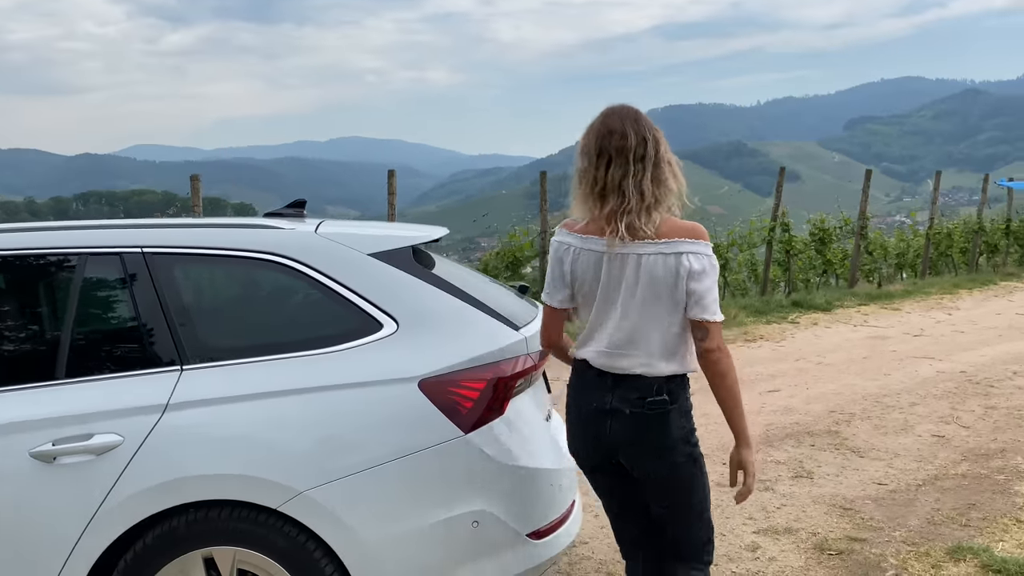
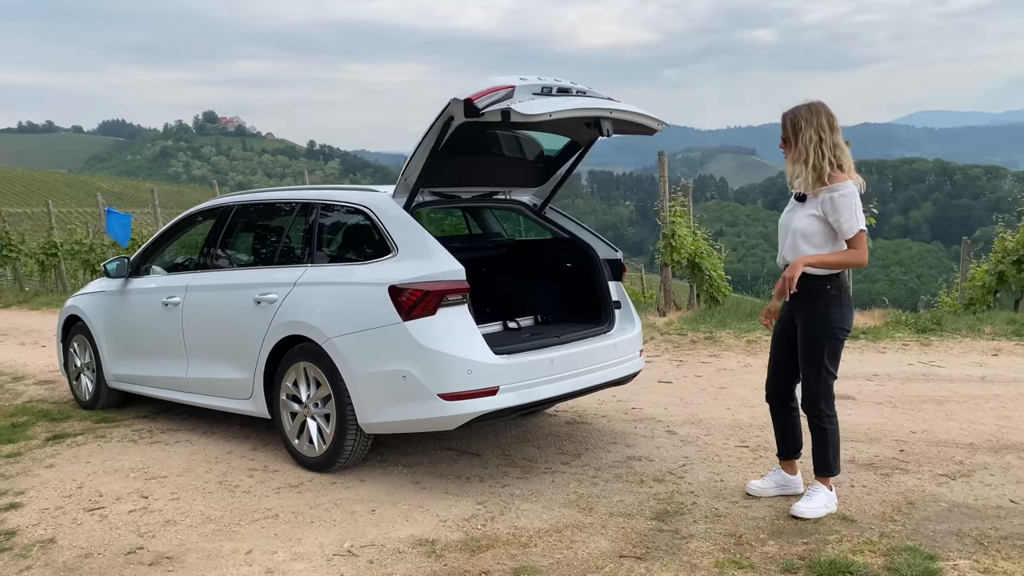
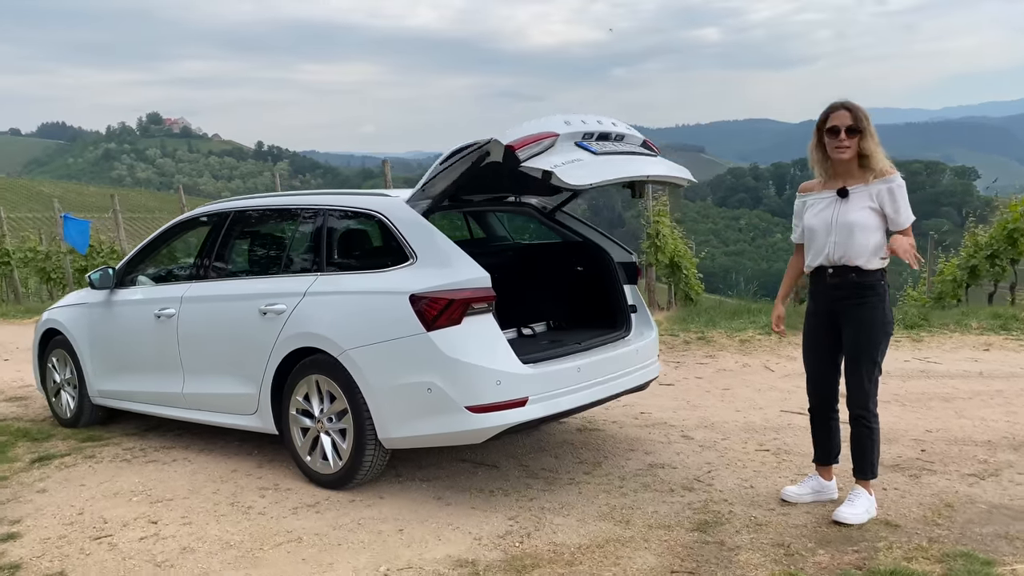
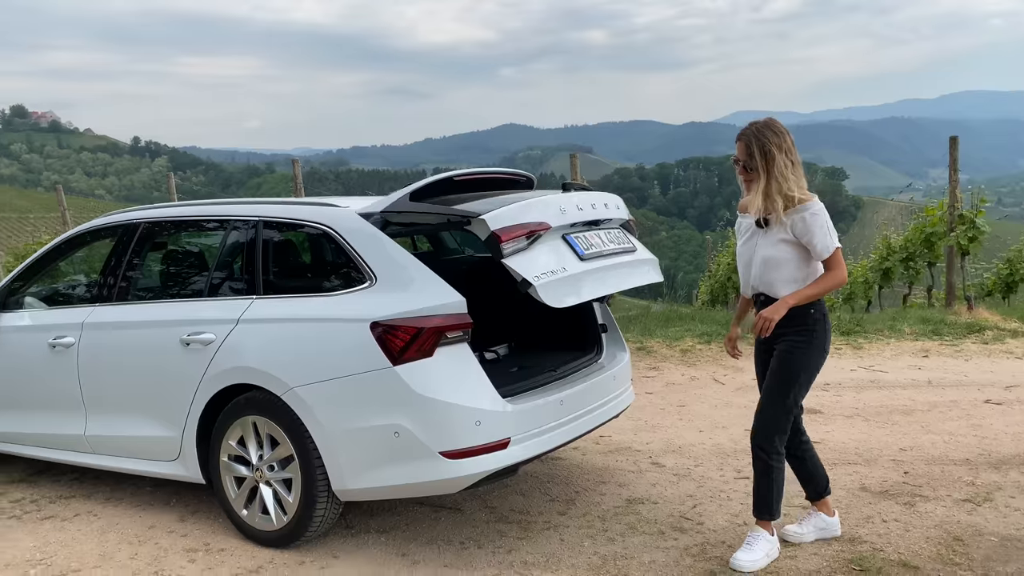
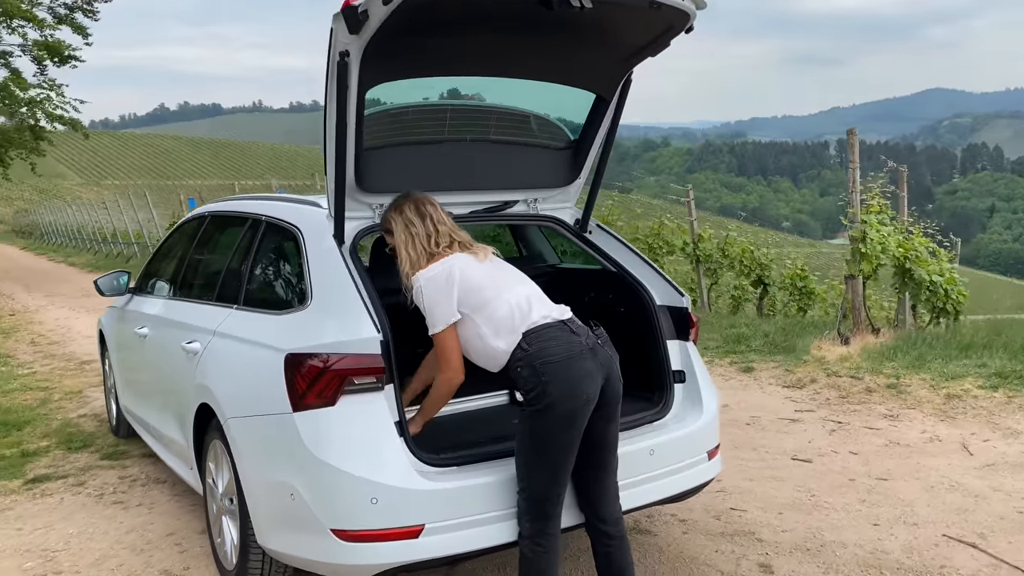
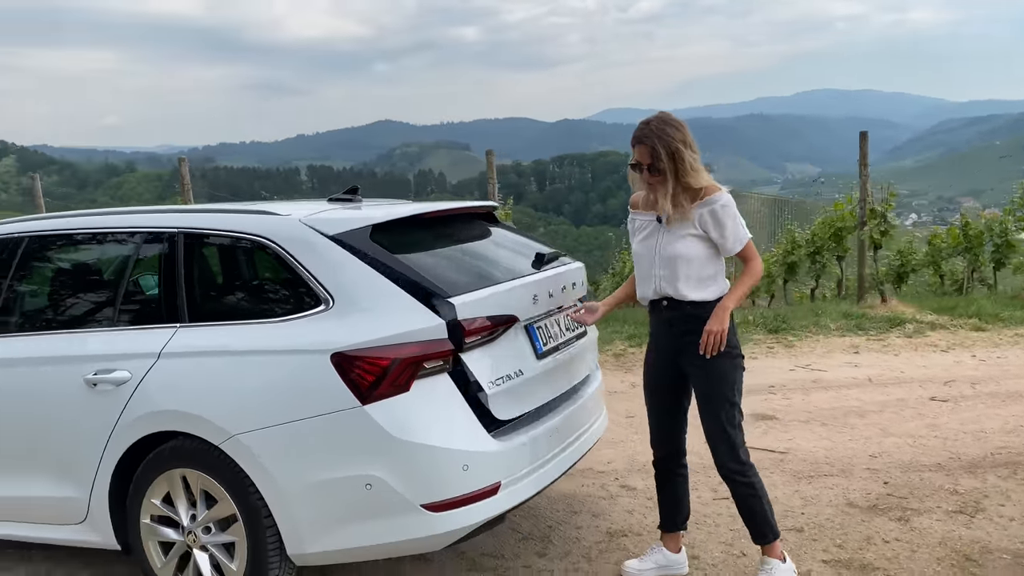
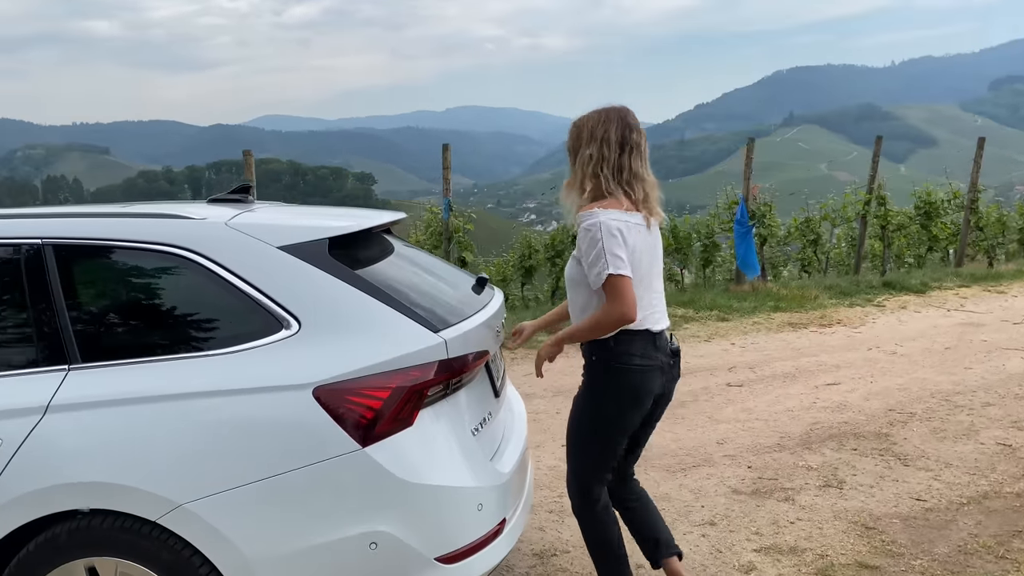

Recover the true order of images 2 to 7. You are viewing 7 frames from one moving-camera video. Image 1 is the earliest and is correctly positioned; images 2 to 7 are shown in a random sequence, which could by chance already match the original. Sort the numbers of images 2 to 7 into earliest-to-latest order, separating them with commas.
7, 6, 4, 3, 2, 5
